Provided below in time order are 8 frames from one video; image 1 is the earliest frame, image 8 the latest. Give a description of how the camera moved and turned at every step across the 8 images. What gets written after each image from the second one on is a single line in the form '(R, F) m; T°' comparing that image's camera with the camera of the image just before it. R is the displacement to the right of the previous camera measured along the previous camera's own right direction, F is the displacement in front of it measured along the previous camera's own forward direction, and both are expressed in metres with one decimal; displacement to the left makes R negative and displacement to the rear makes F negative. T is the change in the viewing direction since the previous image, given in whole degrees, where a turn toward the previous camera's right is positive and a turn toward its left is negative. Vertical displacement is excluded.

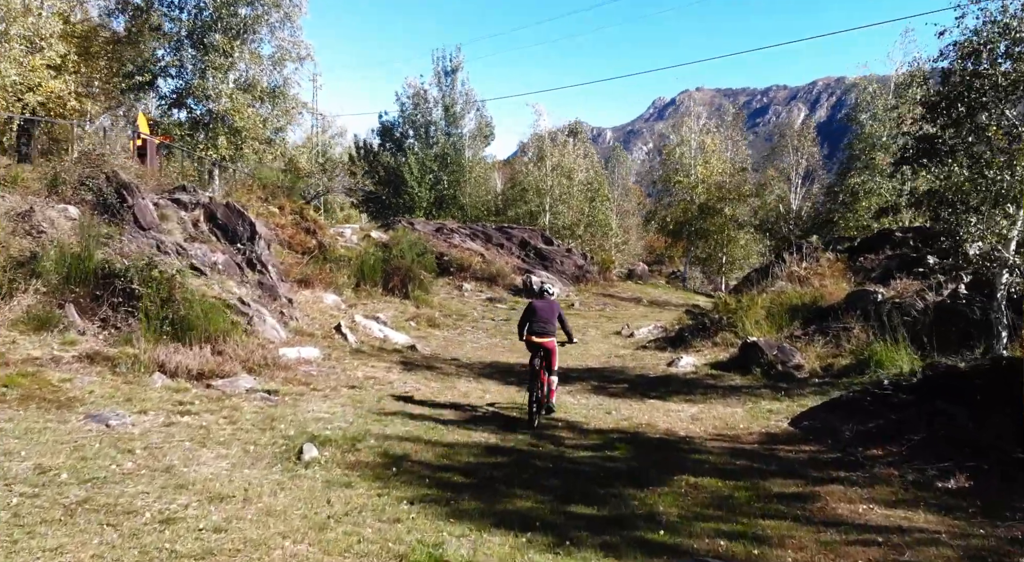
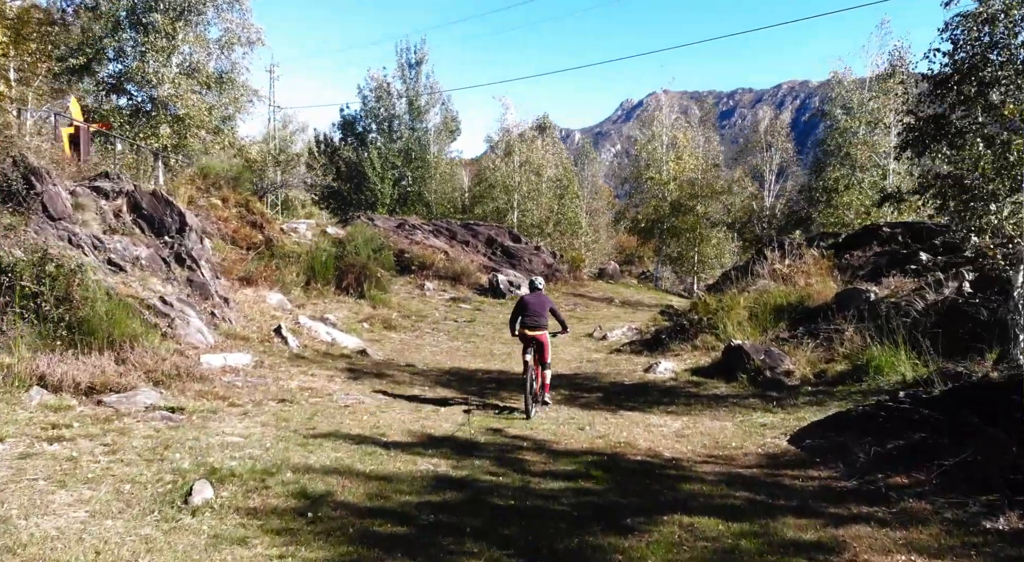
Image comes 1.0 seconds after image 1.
(+0.1, +1.6) m; +2°
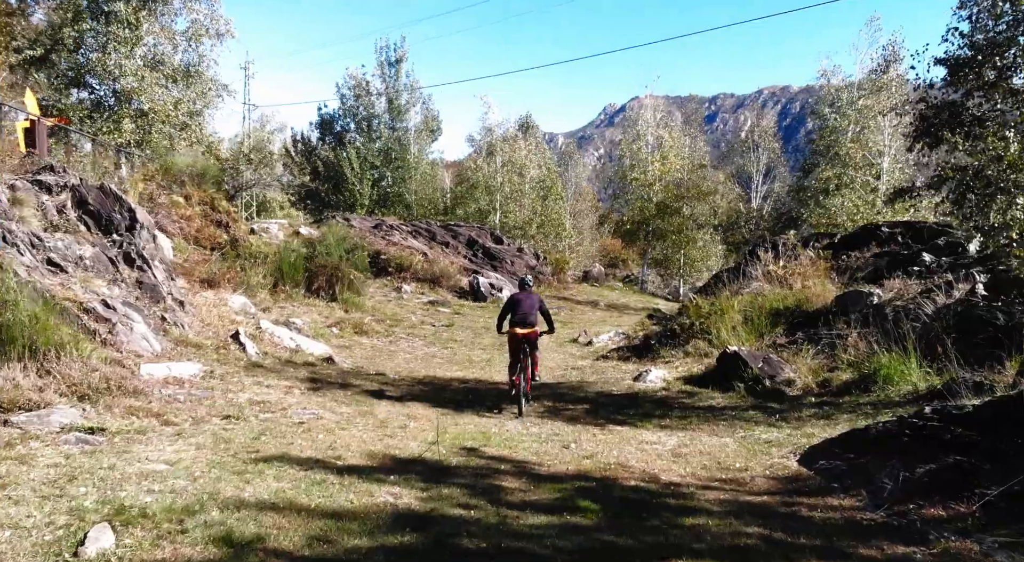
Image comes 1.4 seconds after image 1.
(+0.1, +1.1) m; +1°
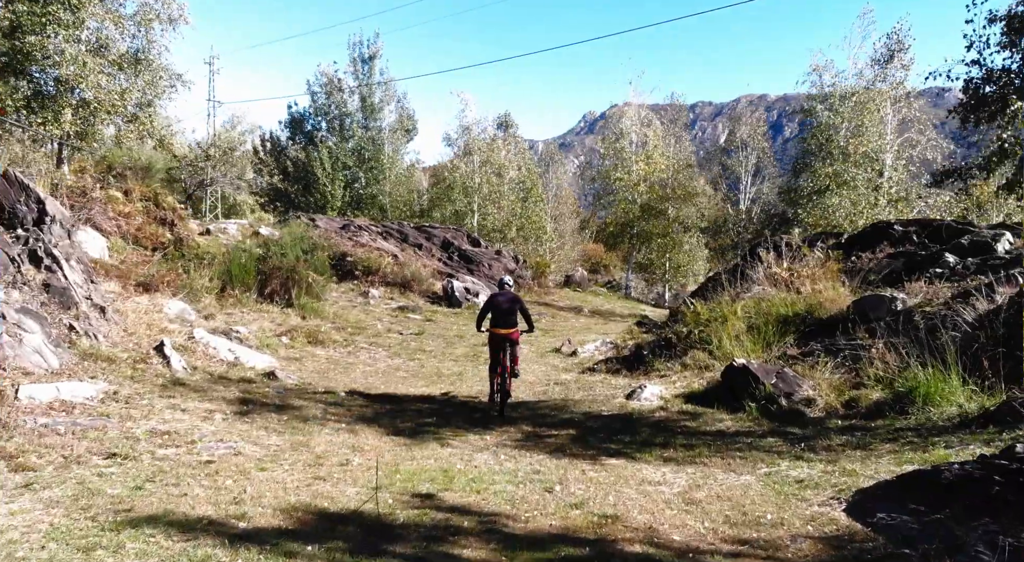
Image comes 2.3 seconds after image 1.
(+0.1, +1.9) m; +1°
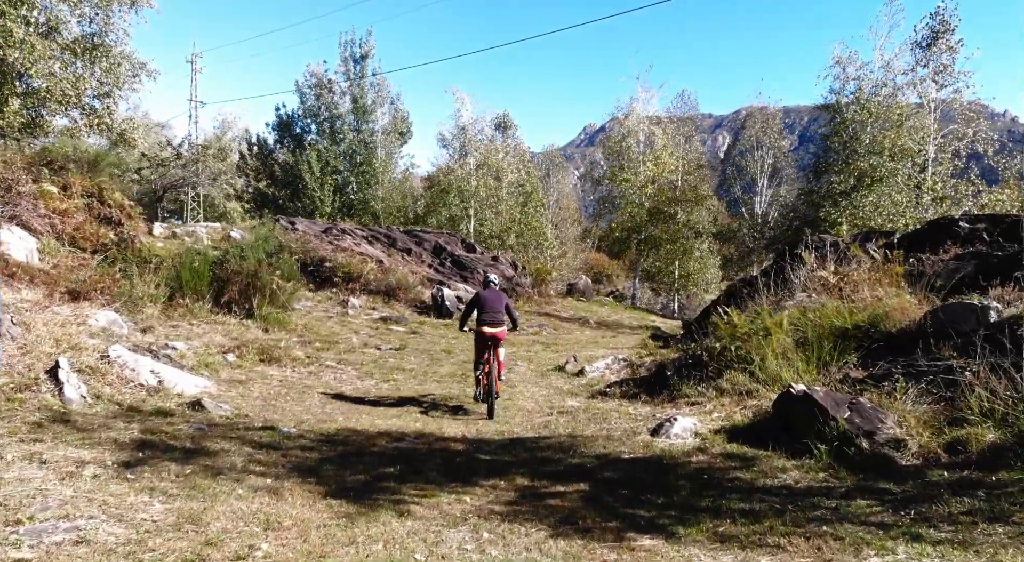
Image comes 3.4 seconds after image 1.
(+0.1, +2.6) m; 0°
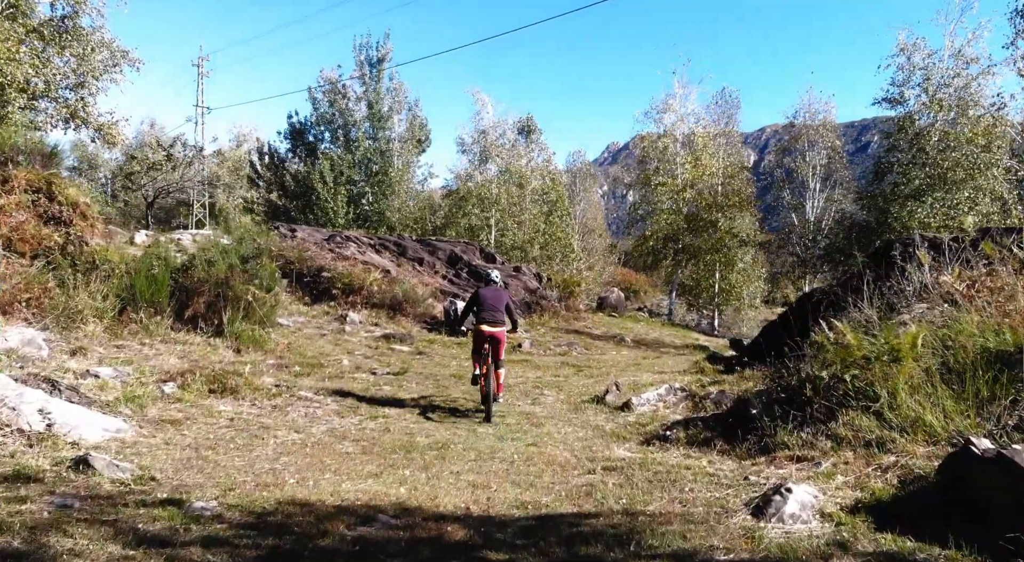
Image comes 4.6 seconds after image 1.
(0.0, +3.0) m; -1°
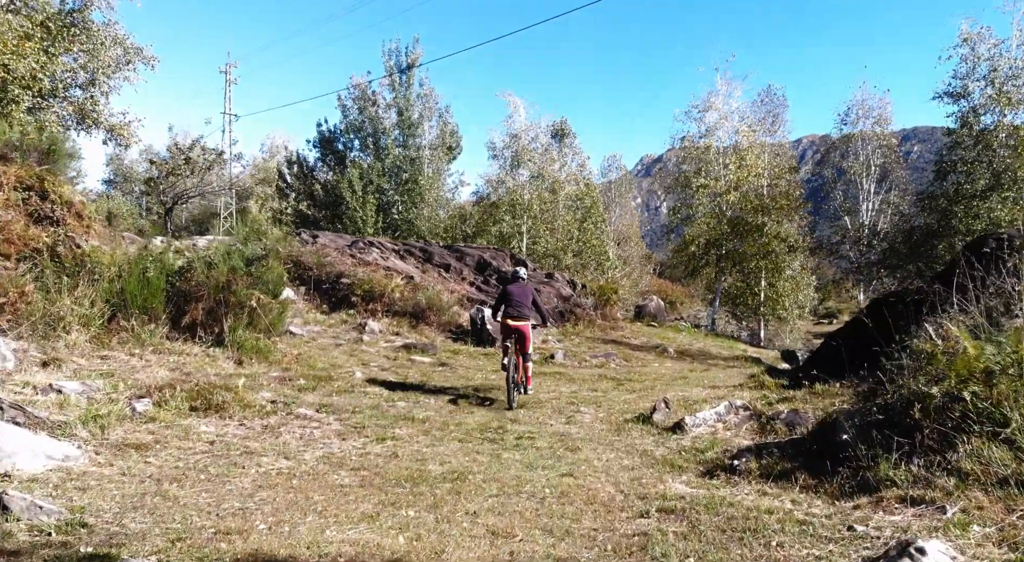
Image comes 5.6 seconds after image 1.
(0.0, +1.5) m; -2°
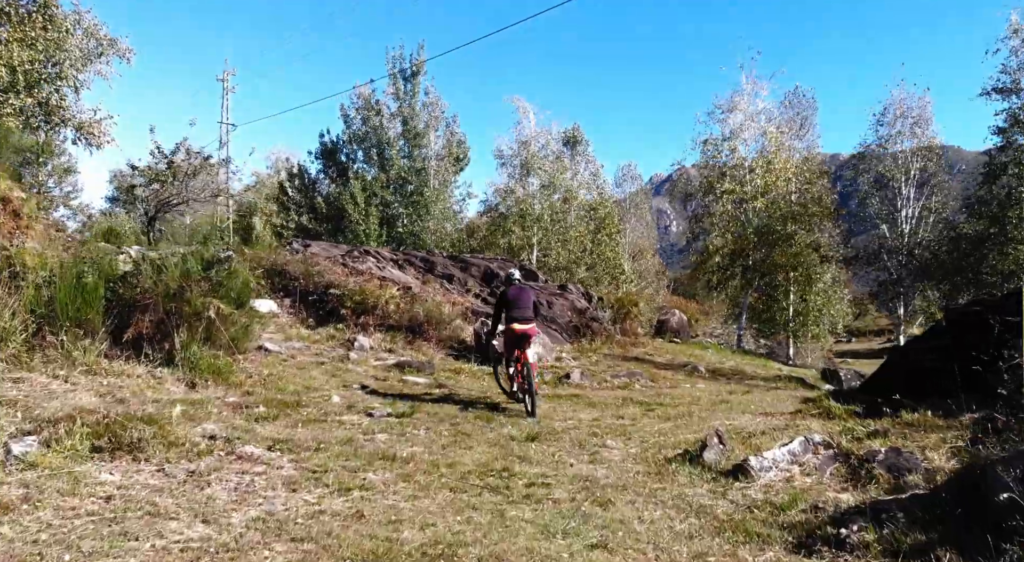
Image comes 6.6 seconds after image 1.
(0.0, +2.1) m; -1°
